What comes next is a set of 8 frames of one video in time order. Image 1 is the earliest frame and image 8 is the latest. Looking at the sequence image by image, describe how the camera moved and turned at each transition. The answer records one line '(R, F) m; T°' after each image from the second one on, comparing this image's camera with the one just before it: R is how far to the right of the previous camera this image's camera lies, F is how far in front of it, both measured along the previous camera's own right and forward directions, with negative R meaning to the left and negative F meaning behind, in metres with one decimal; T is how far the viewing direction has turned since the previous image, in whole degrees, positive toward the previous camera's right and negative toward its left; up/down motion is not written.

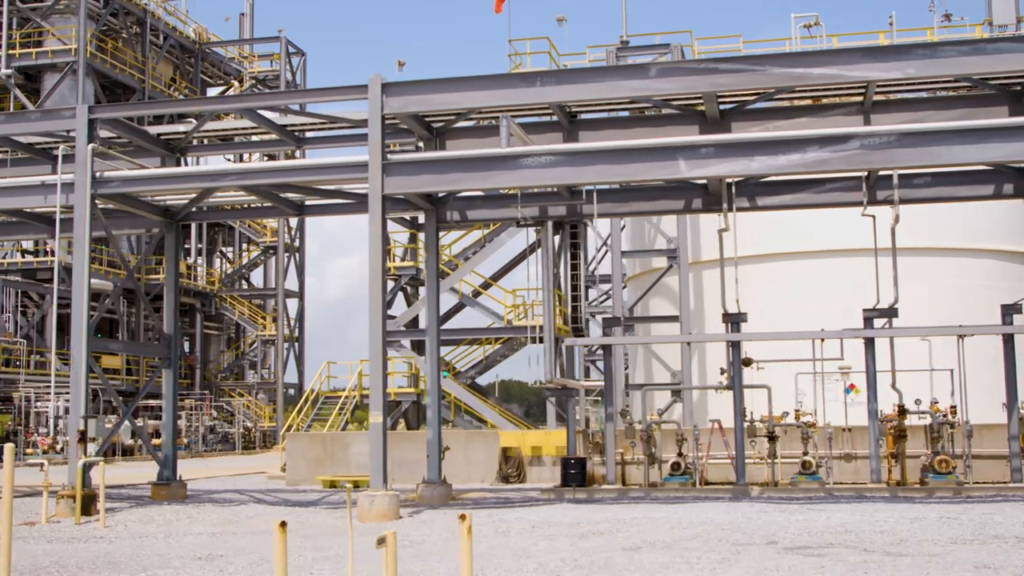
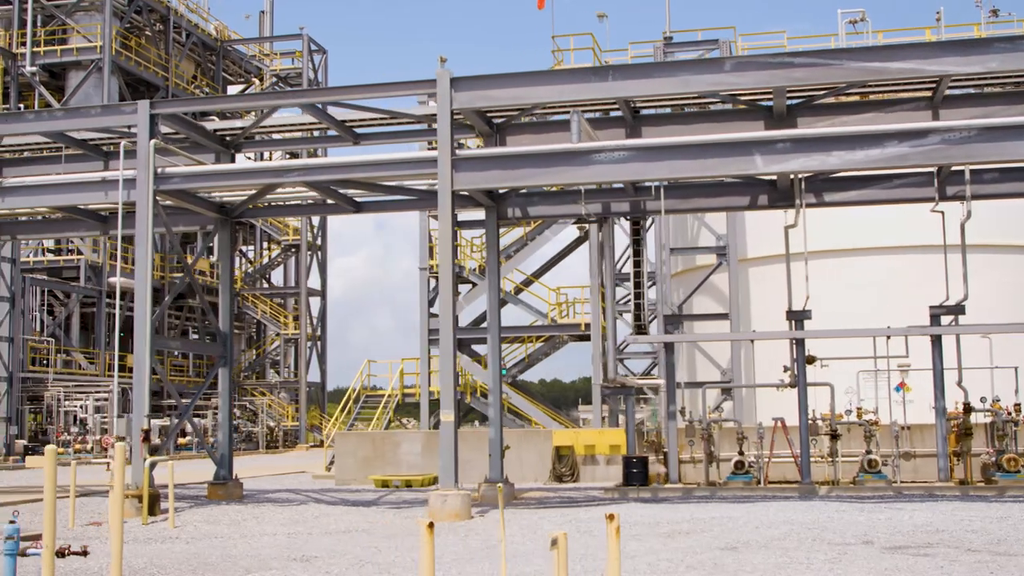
(-1.1, +0.2) m; 0°
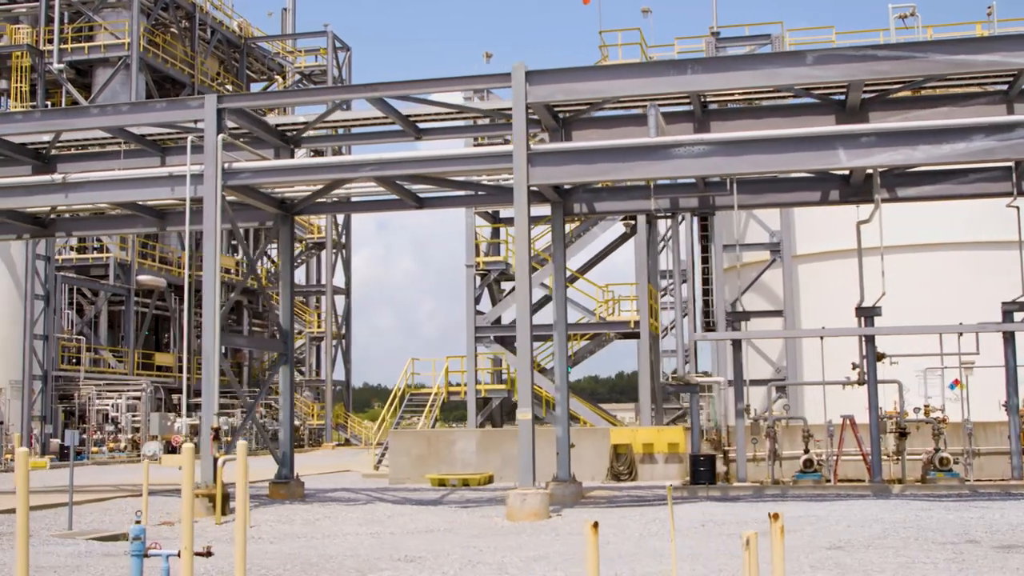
(-1.2, +0.2) m; 0°
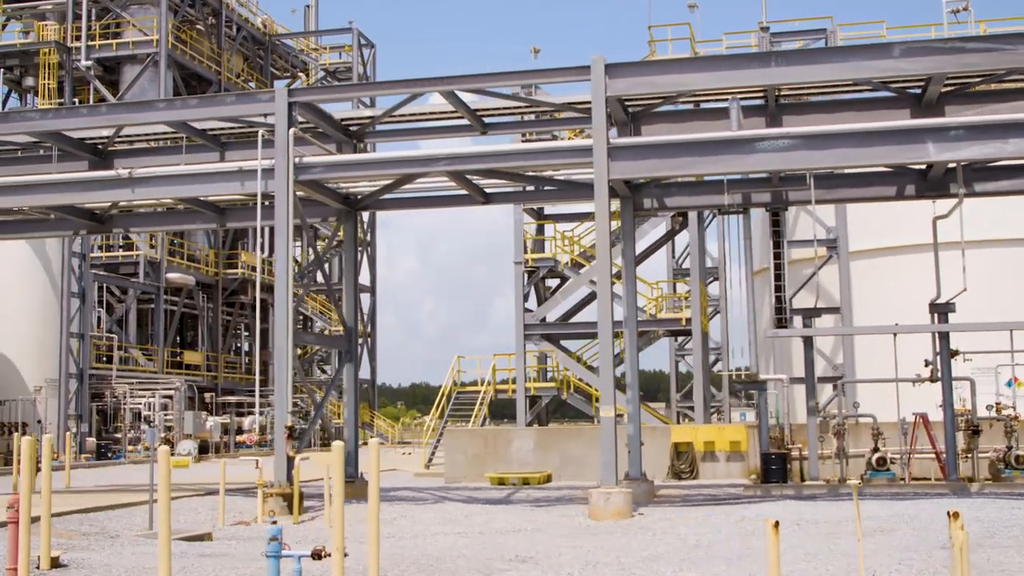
(-1.2, +0.3) m; 0°
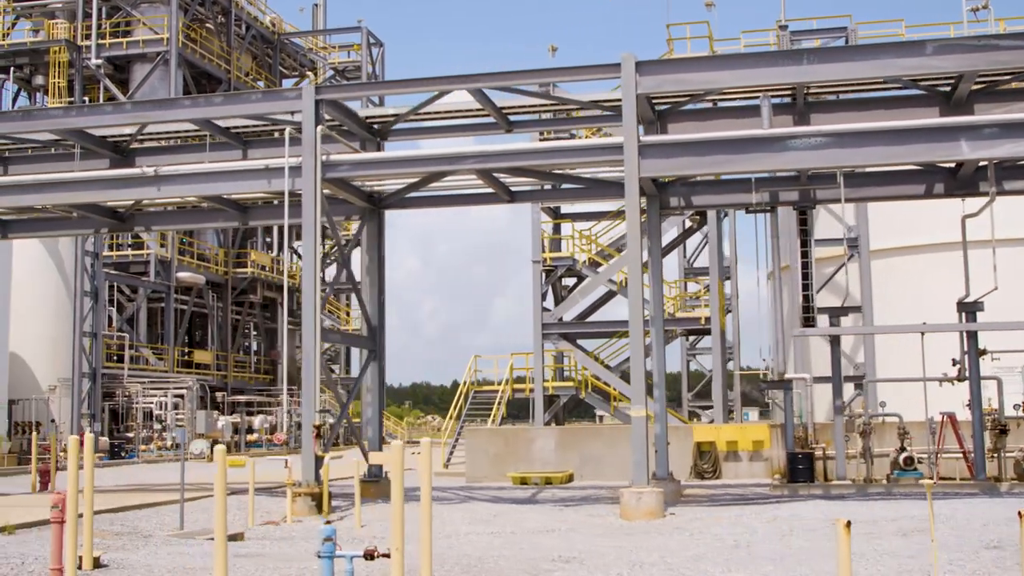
(-0.5, +0.1) m; 0°
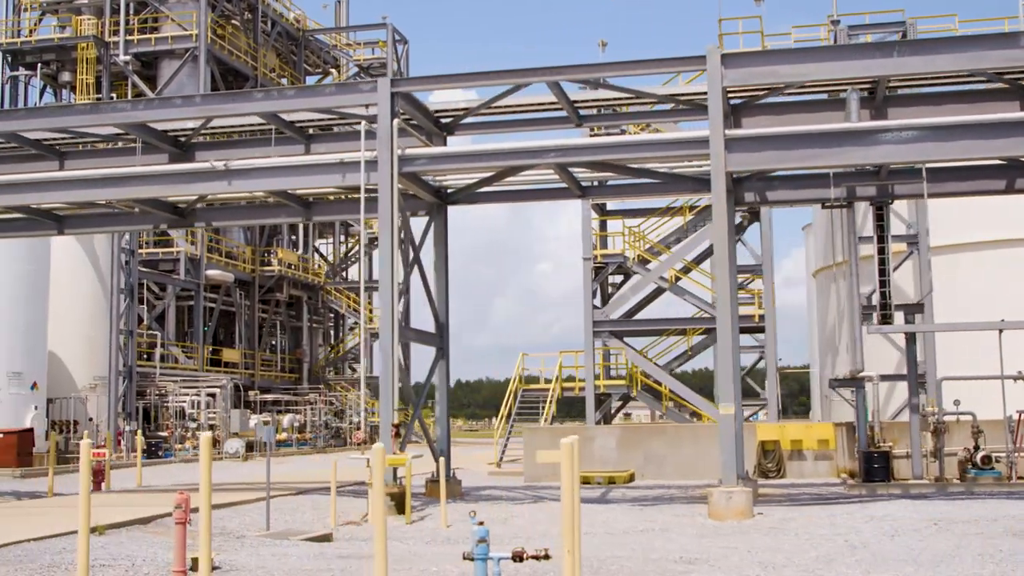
(-1.3, +0.3) m; 0°
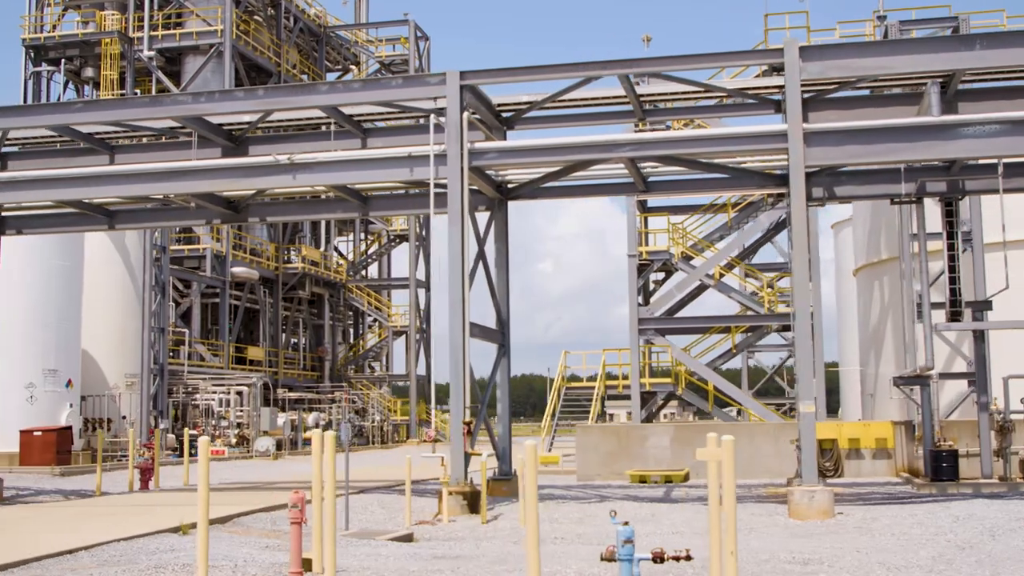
(-1.2, +0.3) m; 0°
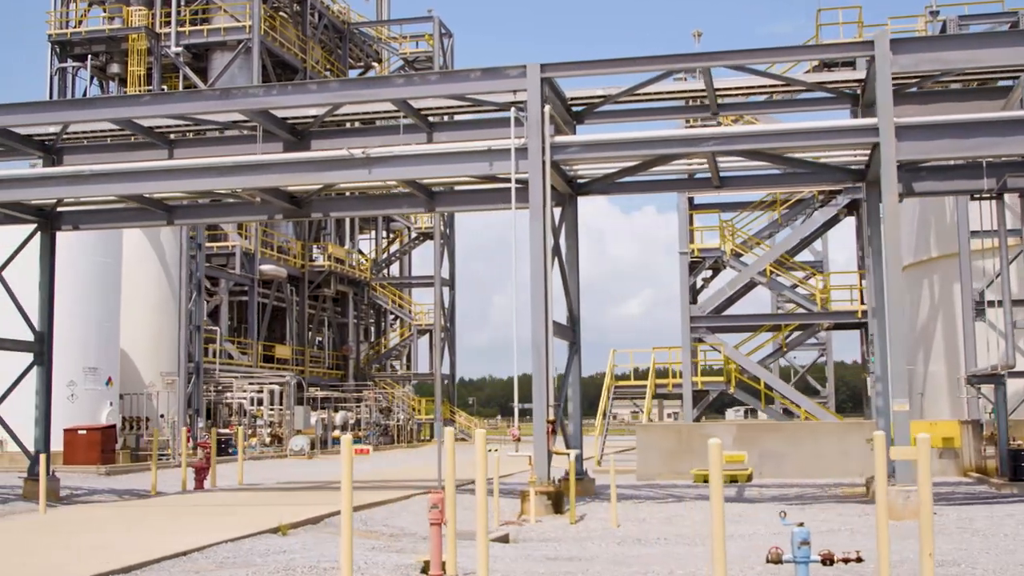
(-1.3, +0.3) m; 0°
